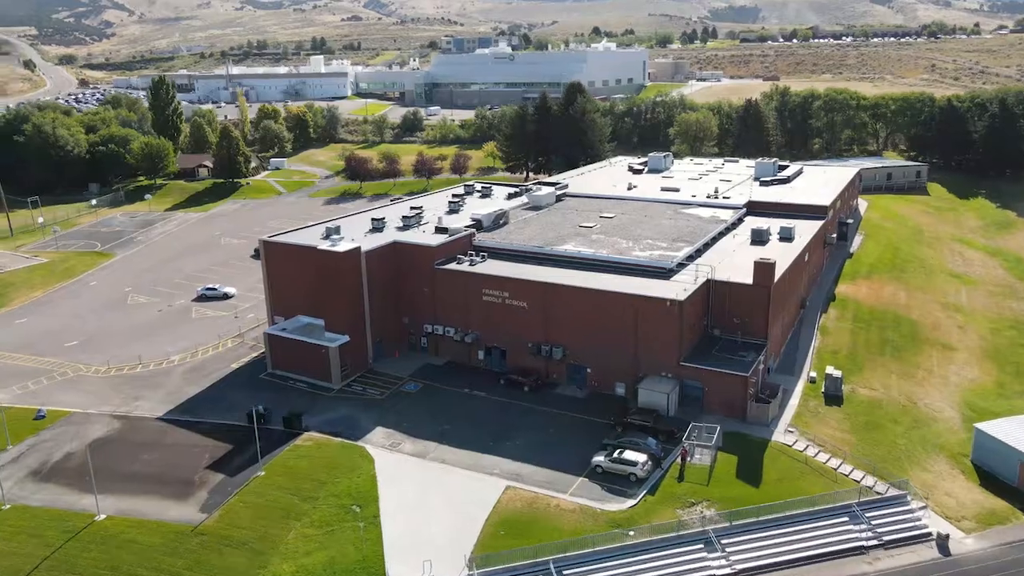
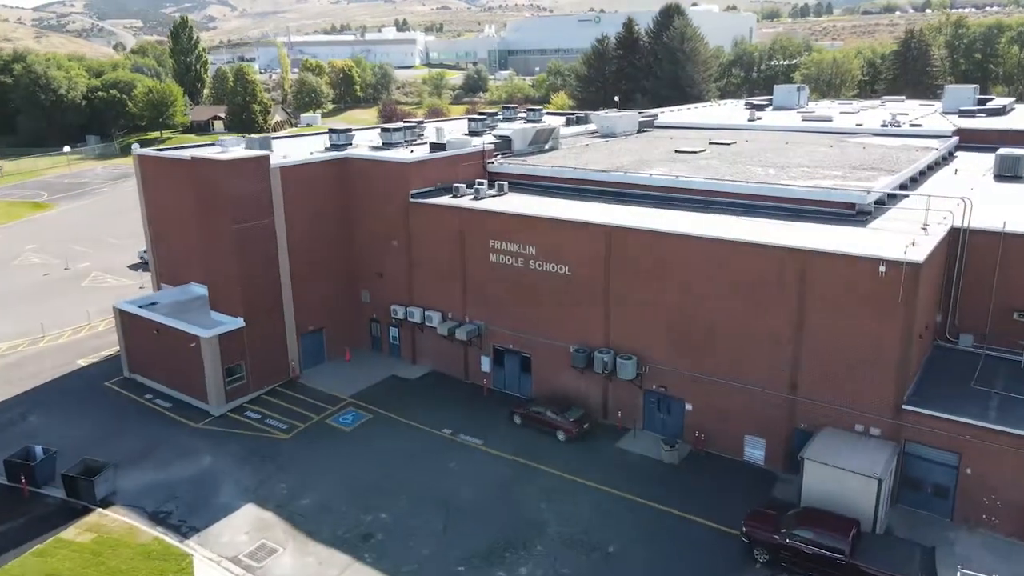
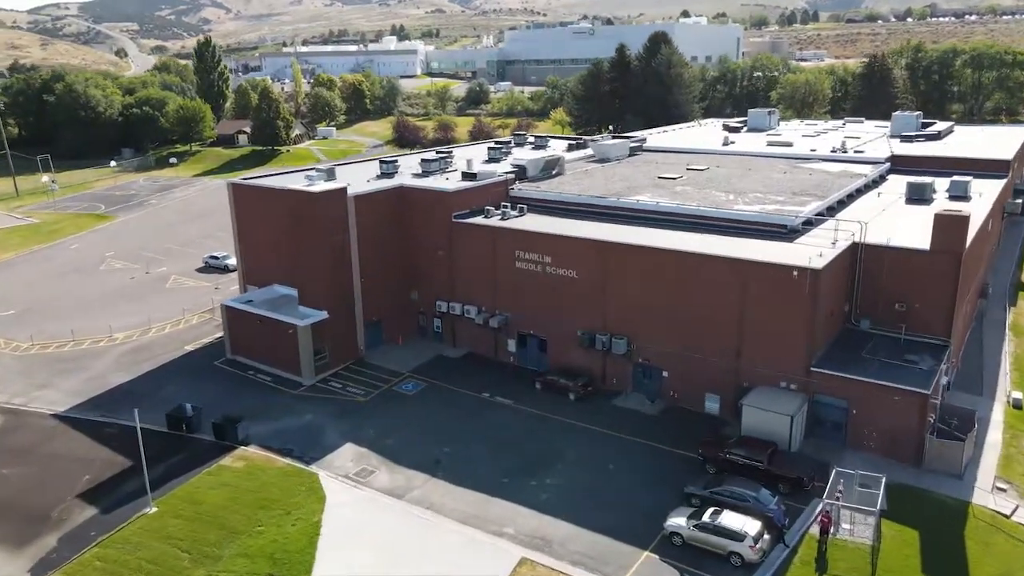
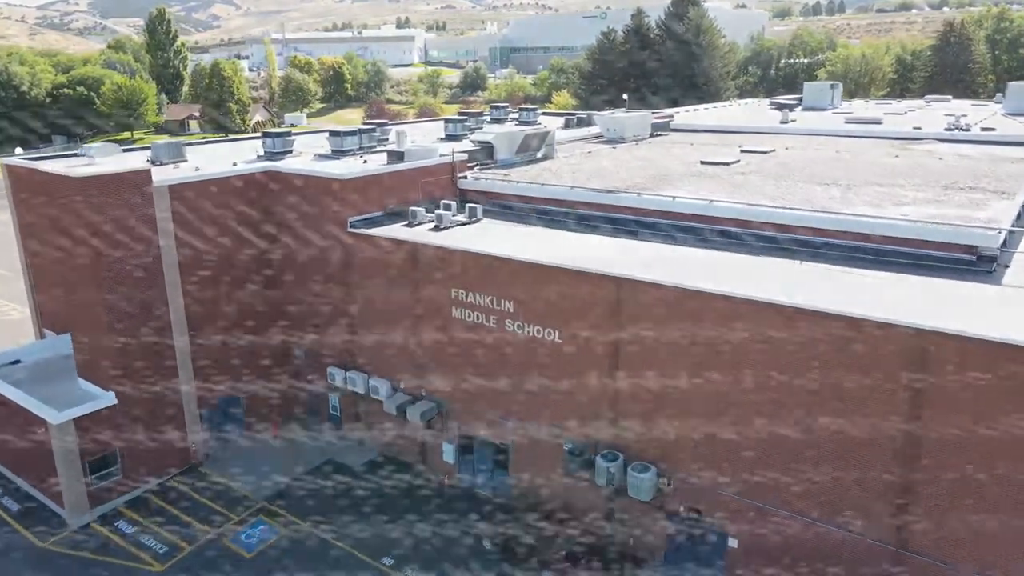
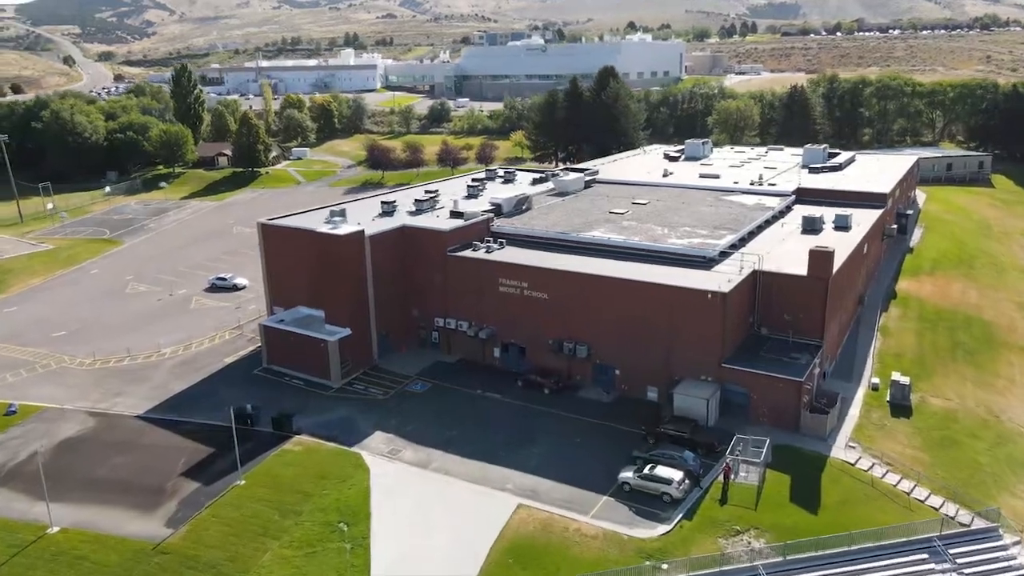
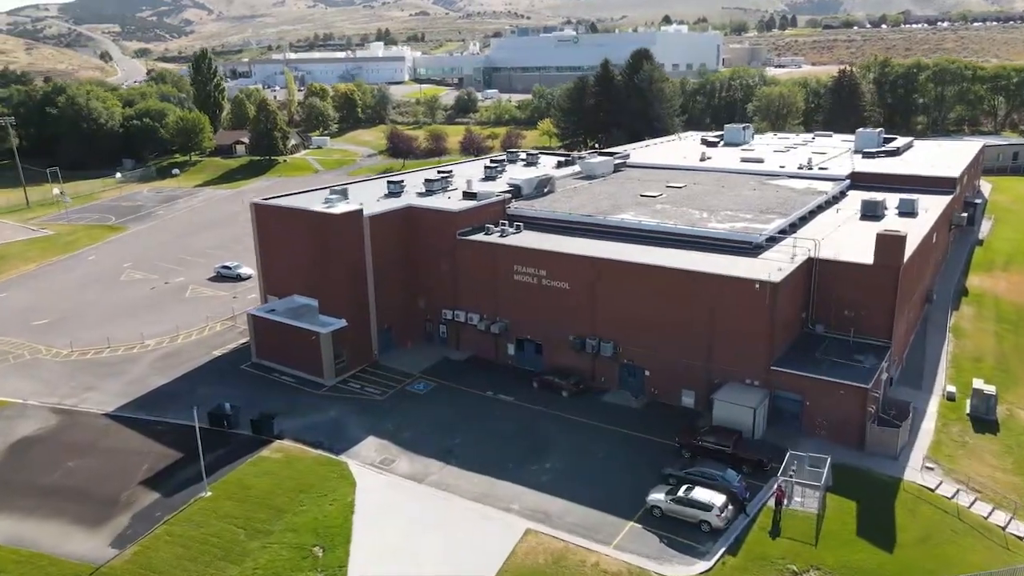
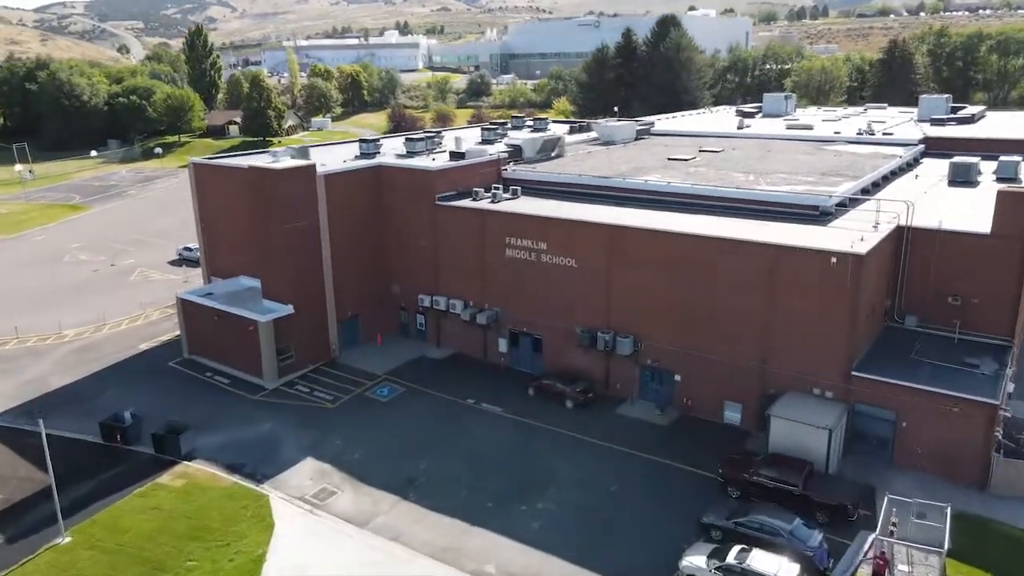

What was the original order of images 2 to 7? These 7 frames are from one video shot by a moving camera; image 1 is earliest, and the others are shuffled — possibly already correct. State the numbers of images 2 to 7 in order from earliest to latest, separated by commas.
5, 6, 3, 7, 2, 4
